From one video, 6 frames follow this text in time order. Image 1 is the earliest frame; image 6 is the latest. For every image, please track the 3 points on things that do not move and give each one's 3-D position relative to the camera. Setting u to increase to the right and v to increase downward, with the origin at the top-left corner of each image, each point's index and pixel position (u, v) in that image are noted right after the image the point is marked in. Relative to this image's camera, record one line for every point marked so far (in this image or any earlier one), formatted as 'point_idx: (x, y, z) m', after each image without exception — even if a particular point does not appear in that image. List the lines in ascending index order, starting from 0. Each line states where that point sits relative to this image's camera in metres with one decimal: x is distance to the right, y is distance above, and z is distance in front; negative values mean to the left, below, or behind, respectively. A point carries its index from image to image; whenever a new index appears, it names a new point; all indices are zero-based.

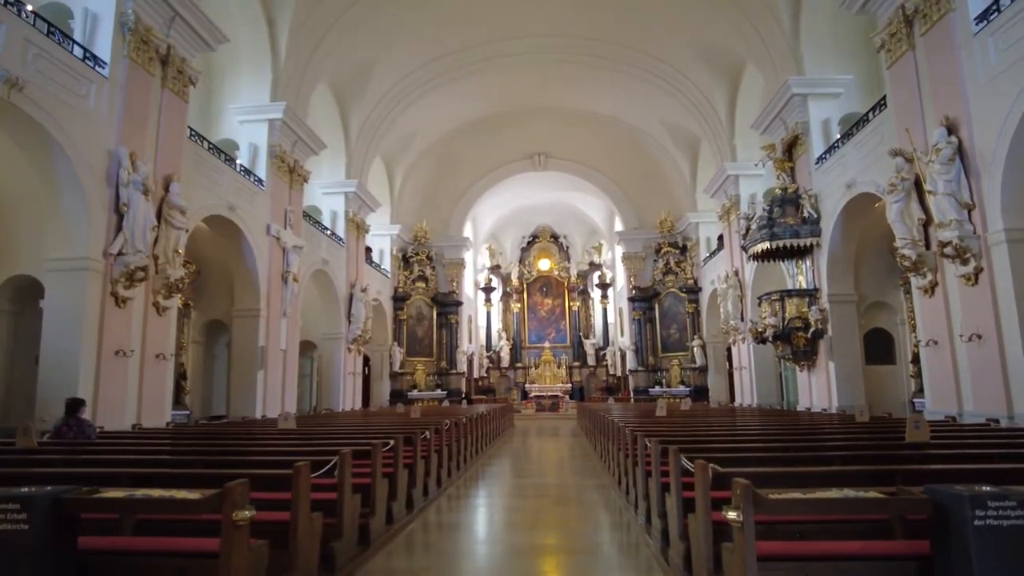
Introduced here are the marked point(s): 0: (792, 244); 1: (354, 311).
0: (+4.9, +0.8, +11.3) m
1: (-4.0, -0.6, +16.2) m
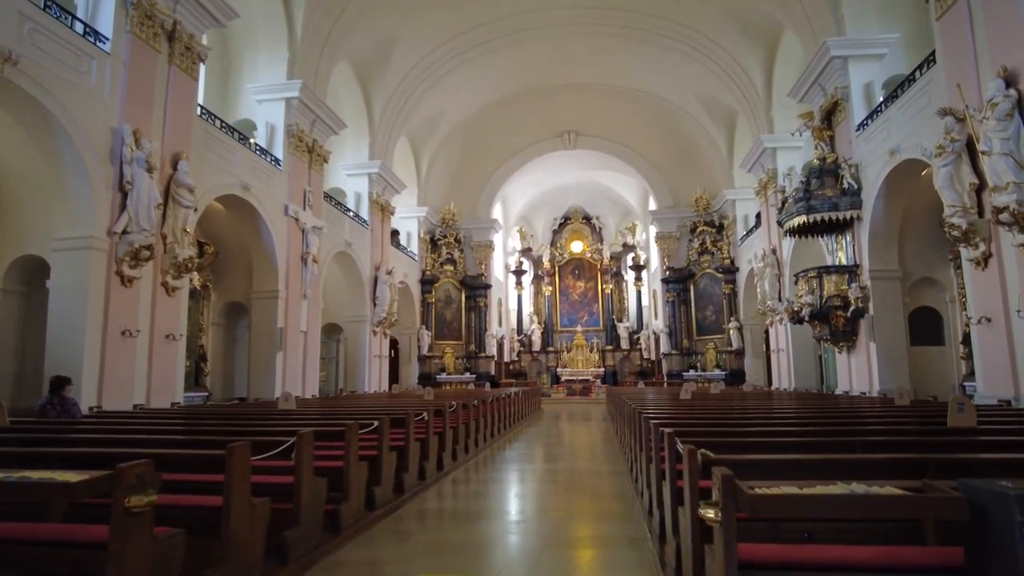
0: (+5.2, +1.2, +10.6) m
1: (-3.3, -0.1, +16.0) m
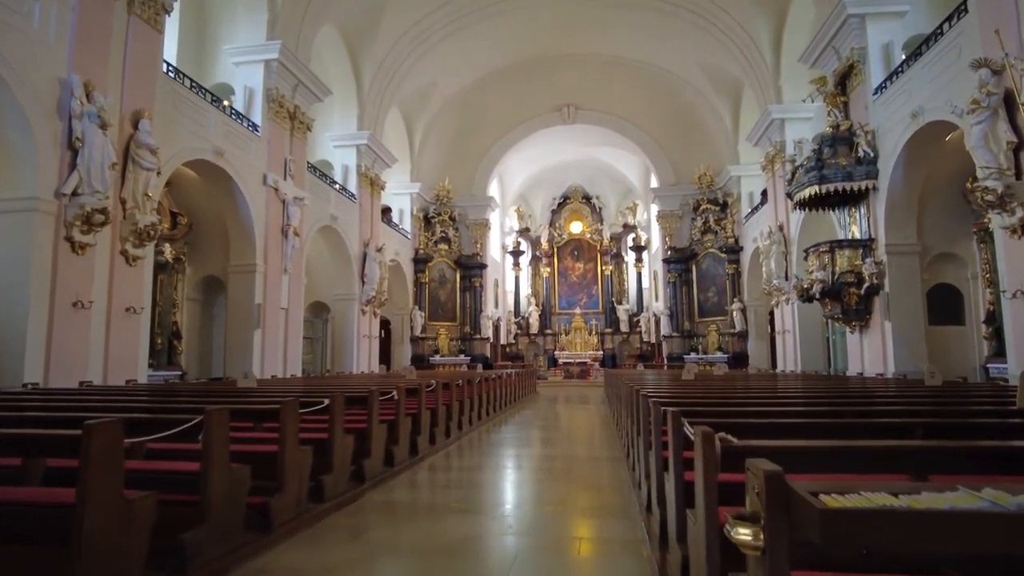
0: (+5.1, +1.5, +9.9) m
1: (-3.4, +0.4, +15.3) m
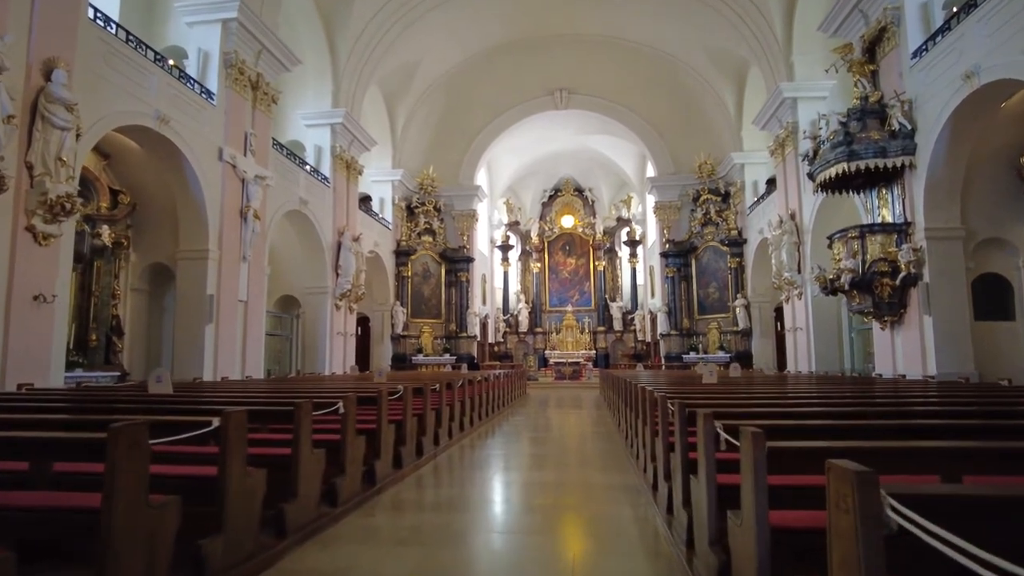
0: (+4.9, +1.7, +8.8) m
1: (-3.7, +0.6, +14.0) m
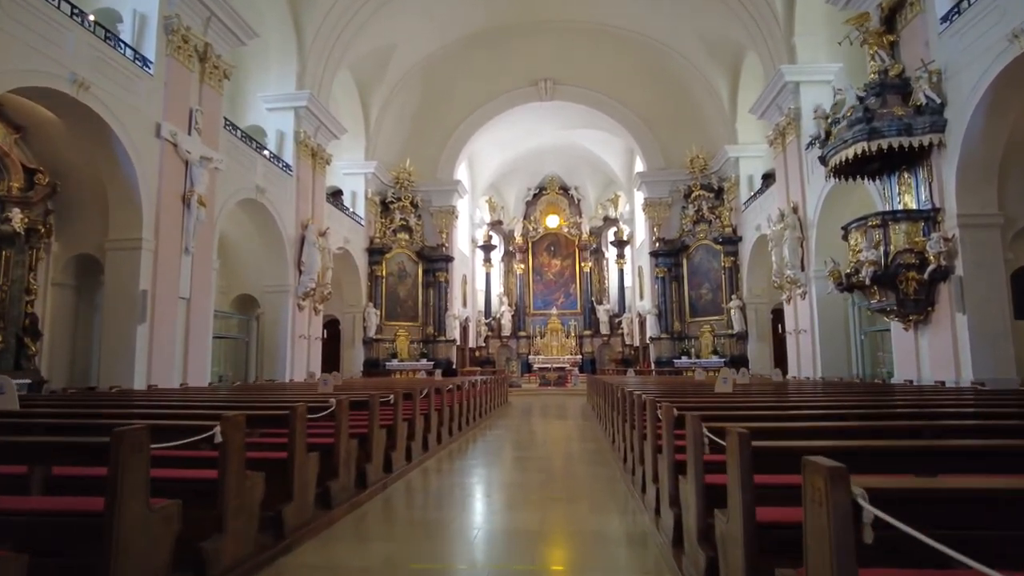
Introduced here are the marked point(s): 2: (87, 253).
0: (+4.7, +1.7, +7.8) m
1: (-4.1, +0.6, +12.8) m
2: (-5.8, +0.5, +8.8) m
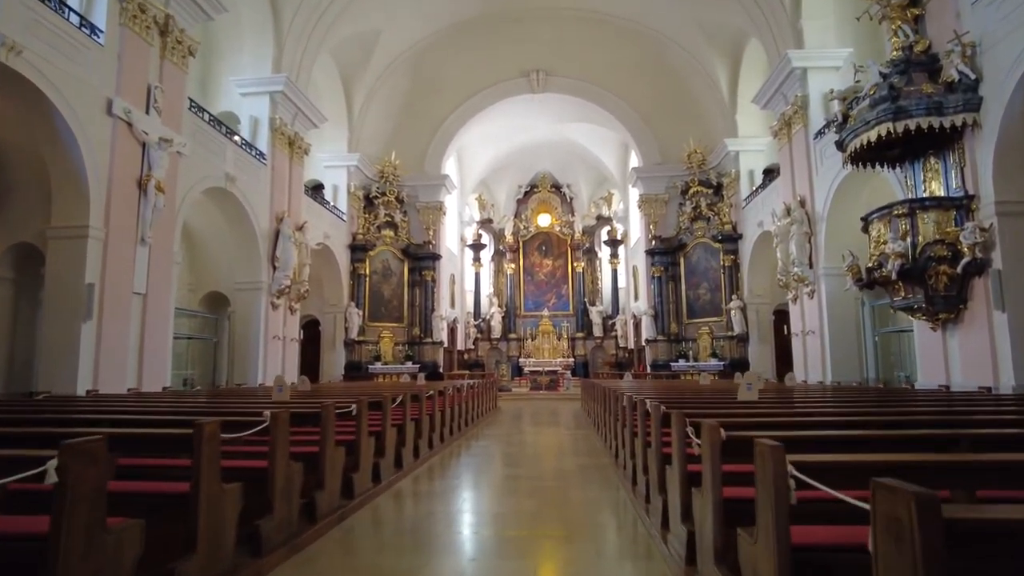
0: (+4.6, +1.8, +7.0) m
1: (-4.3, +0.6, +12.0) m
2: (-5.9, +0.5, +7.9) m
